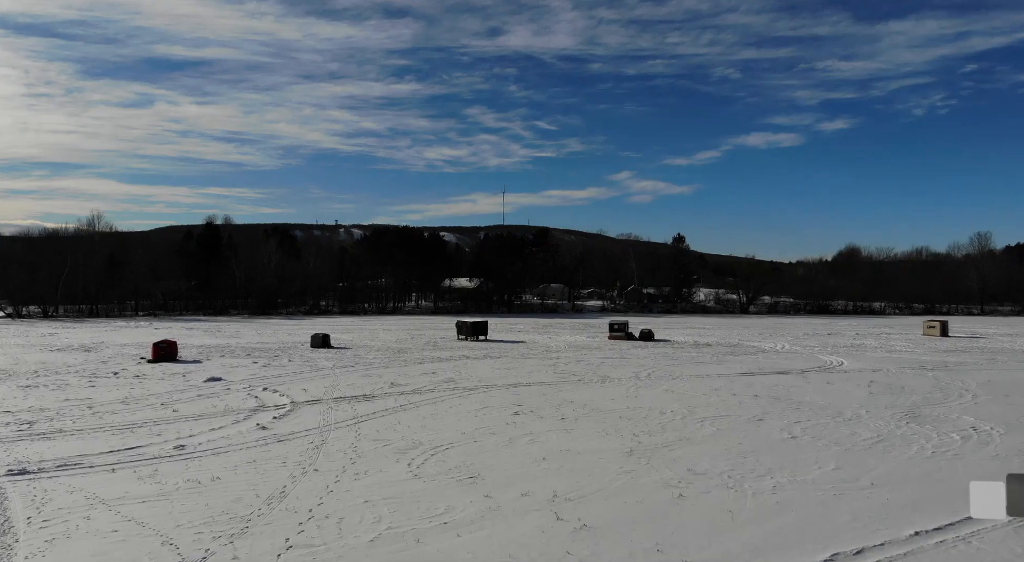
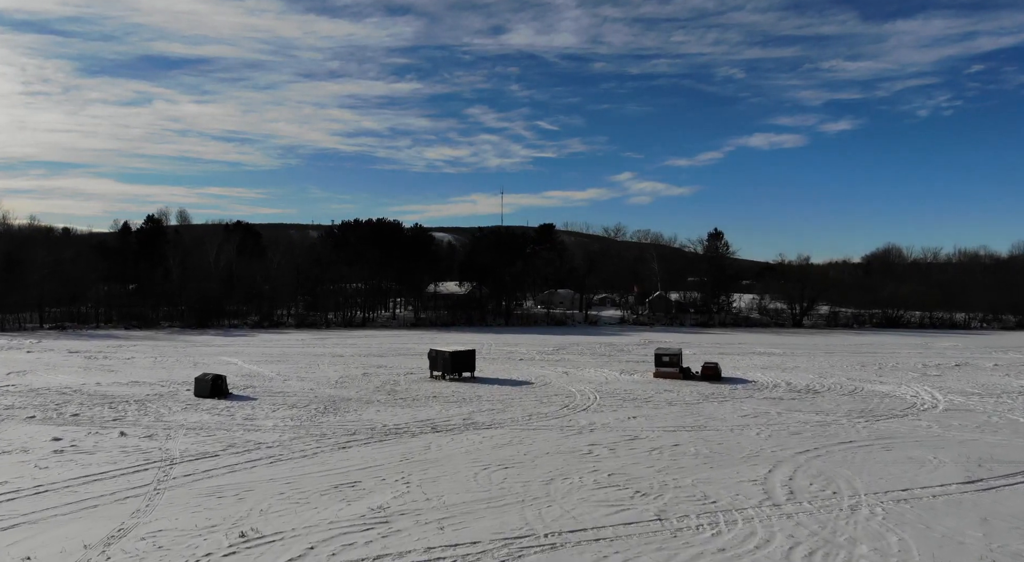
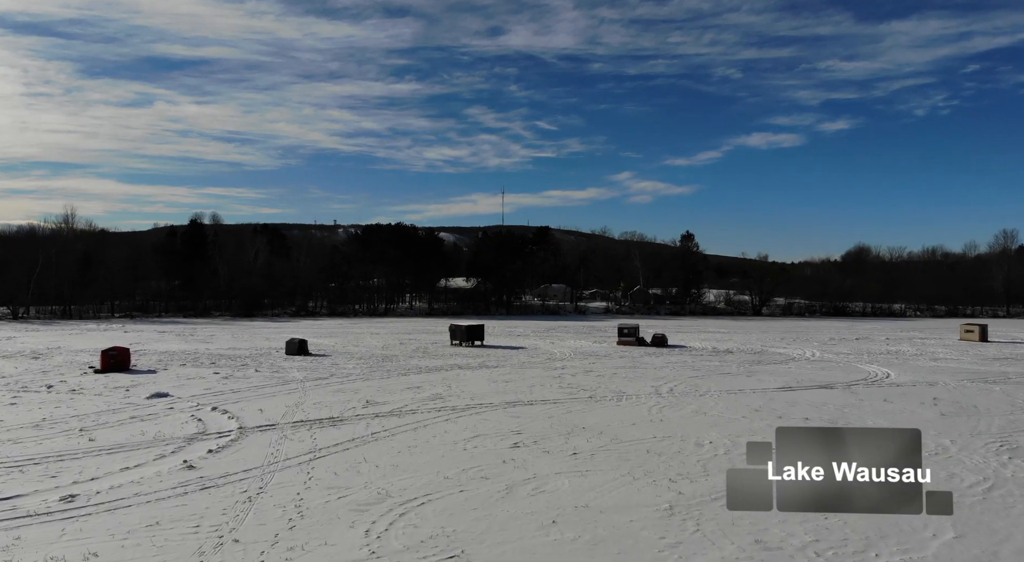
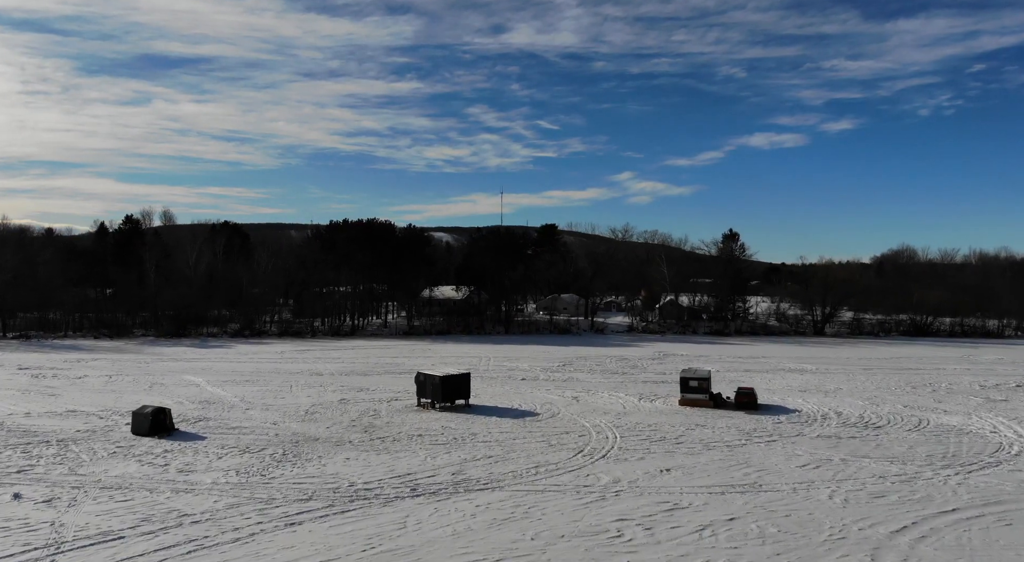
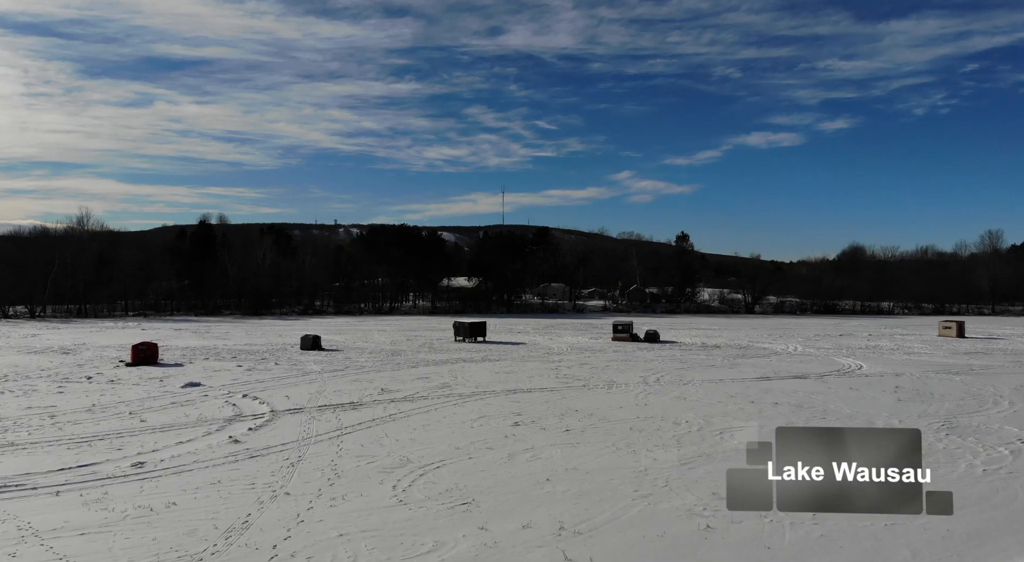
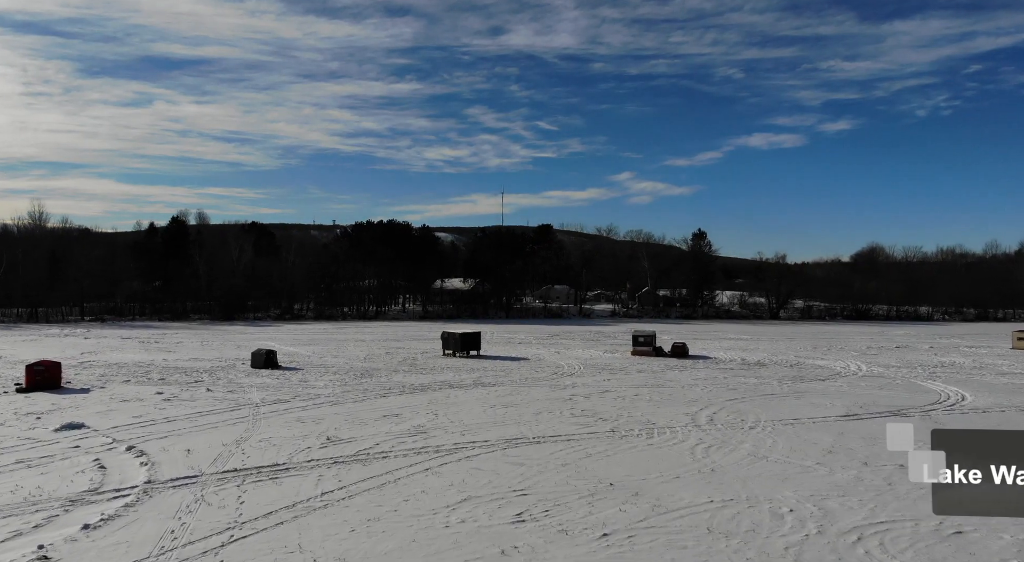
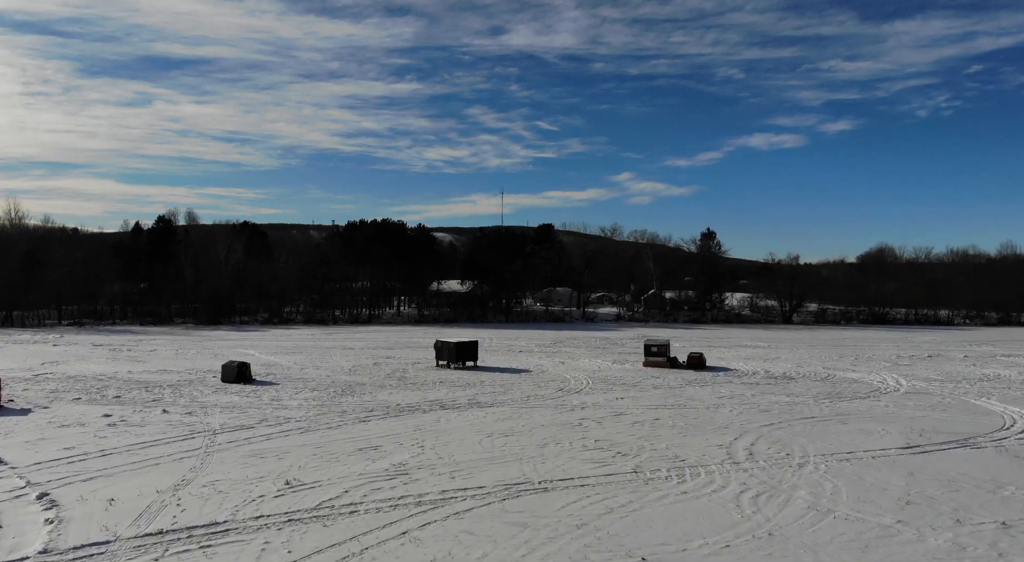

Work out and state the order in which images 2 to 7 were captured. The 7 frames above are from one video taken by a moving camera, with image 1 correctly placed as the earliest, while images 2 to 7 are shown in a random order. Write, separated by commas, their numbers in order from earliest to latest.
5, 3, 6, 7, 2, 4
